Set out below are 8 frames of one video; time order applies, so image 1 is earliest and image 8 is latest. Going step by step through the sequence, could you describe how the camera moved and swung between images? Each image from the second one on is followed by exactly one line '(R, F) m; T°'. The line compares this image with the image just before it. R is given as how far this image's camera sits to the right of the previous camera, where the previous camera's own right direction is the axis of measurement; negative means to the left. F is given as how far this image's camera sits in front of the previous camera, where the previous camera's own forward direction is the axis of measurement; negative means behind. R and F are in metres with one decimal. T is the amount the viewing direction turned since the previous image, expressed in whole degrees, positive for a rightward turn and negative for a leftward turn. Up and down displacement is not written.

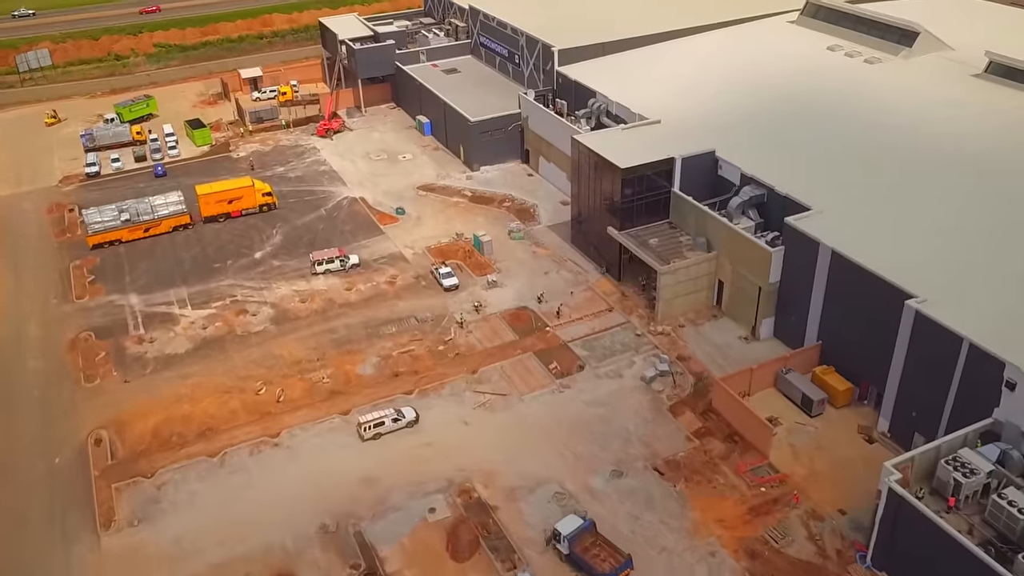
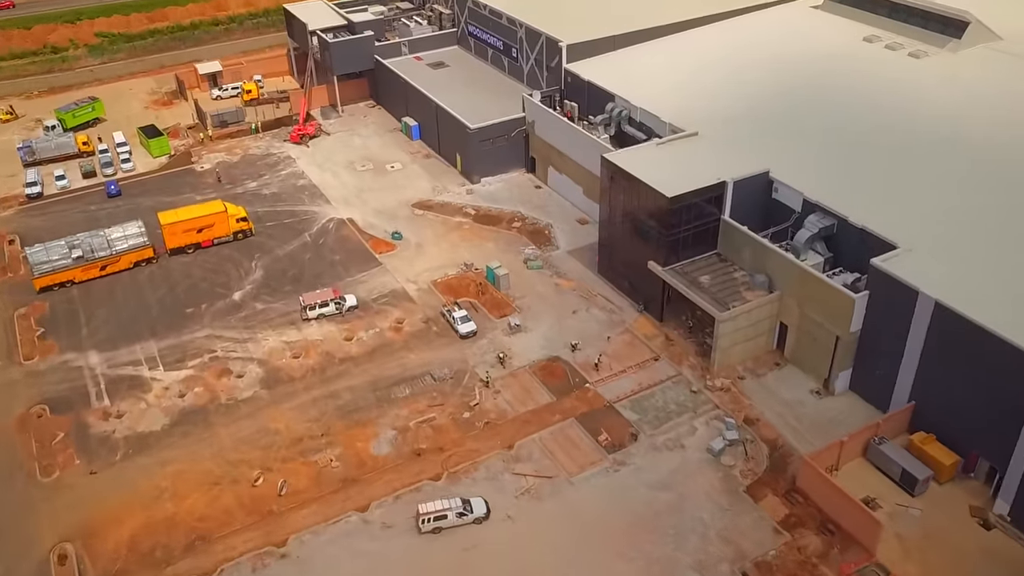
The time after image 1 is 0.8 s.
(-3.5, +6.7) m; +3°
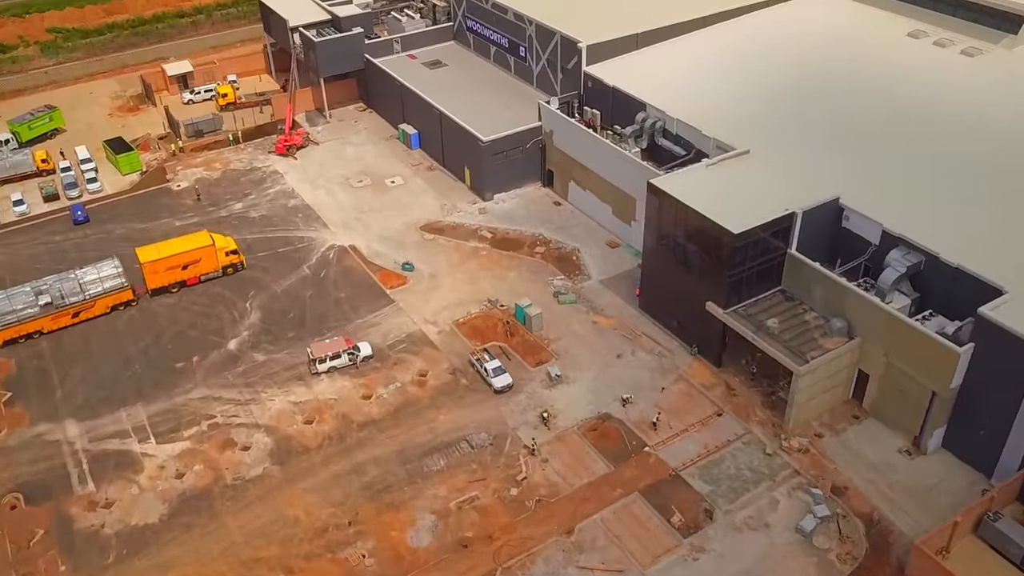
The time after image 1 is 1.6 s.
(-3.3, +5.2) m; +2°
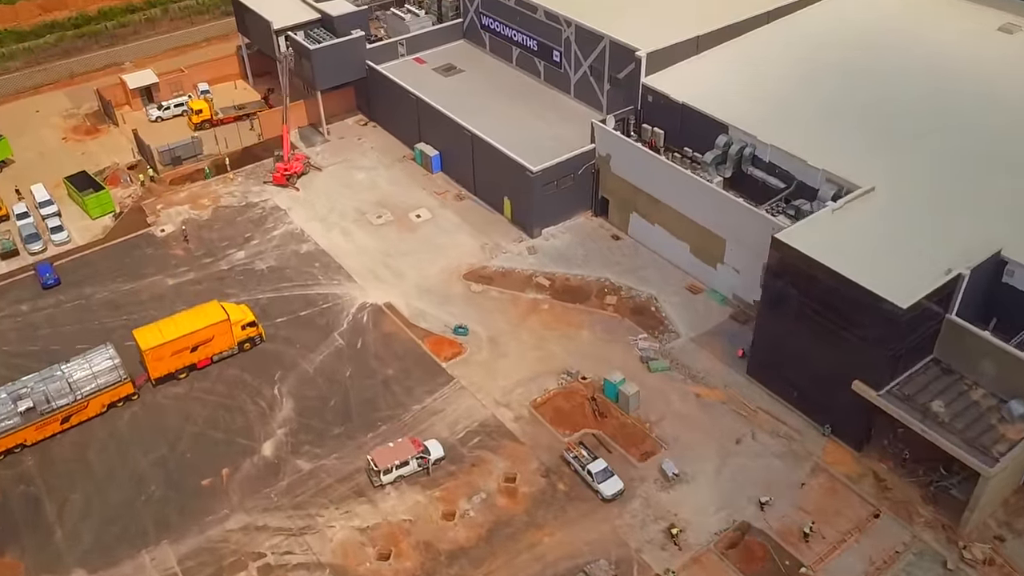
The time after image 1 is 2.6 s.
(-5.8, +7.1) m; +4°
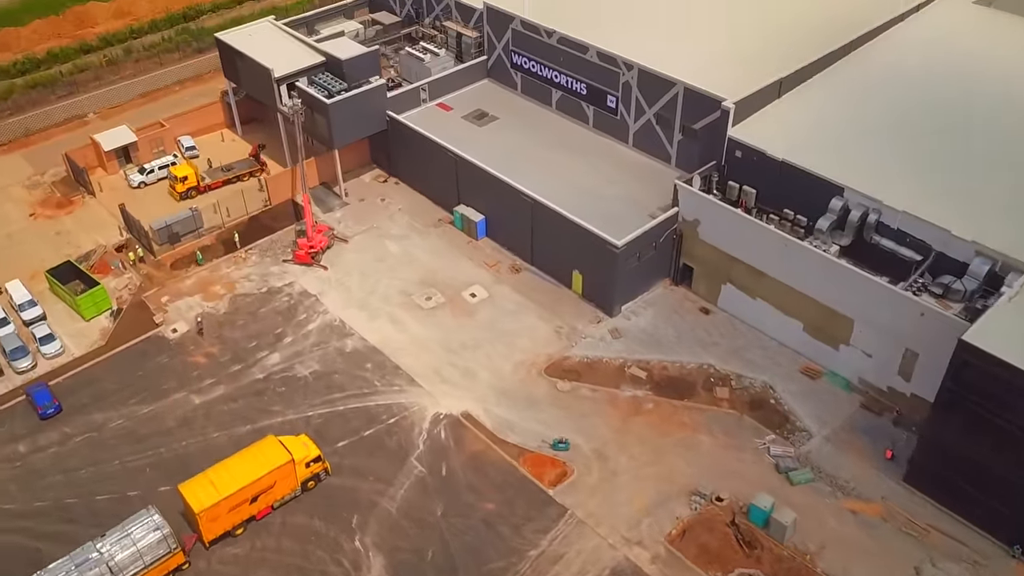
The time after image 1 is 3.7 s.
(-6.4, +5.9) m; +5°
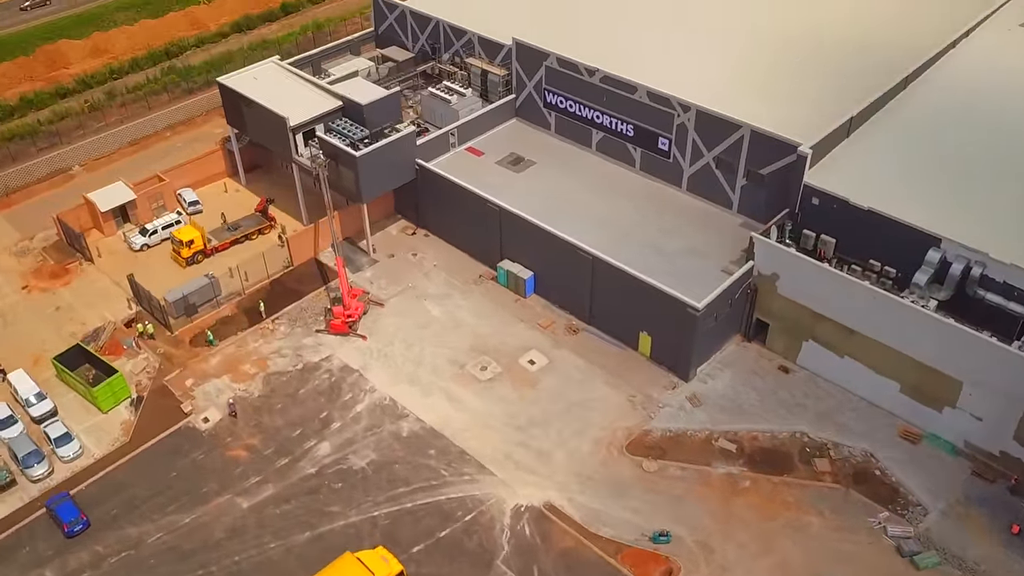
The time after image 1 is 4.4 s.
(-4.6, +3.3) m; +3°
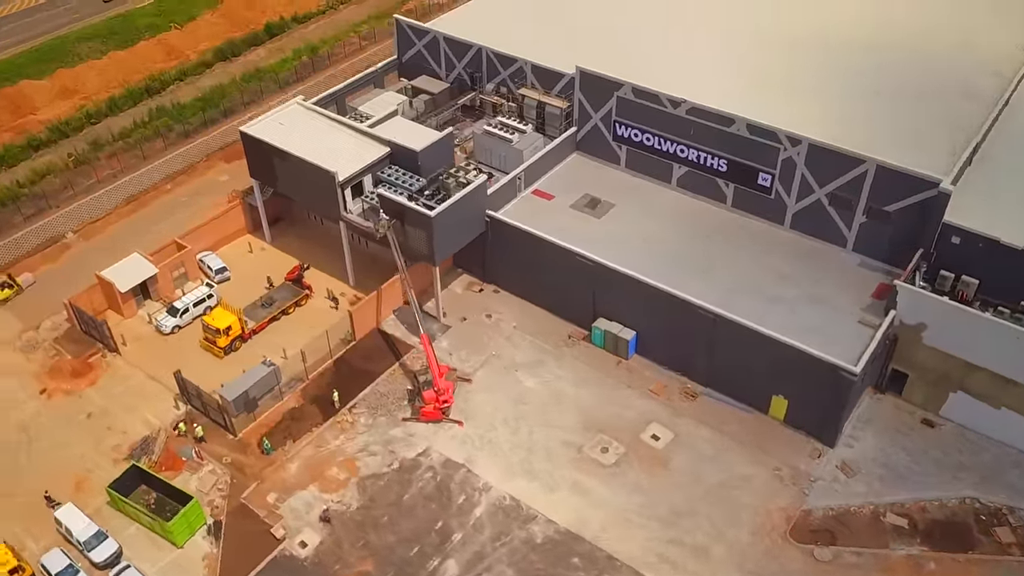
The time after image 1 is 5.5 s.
(-7.2, +4.6) m; +5°
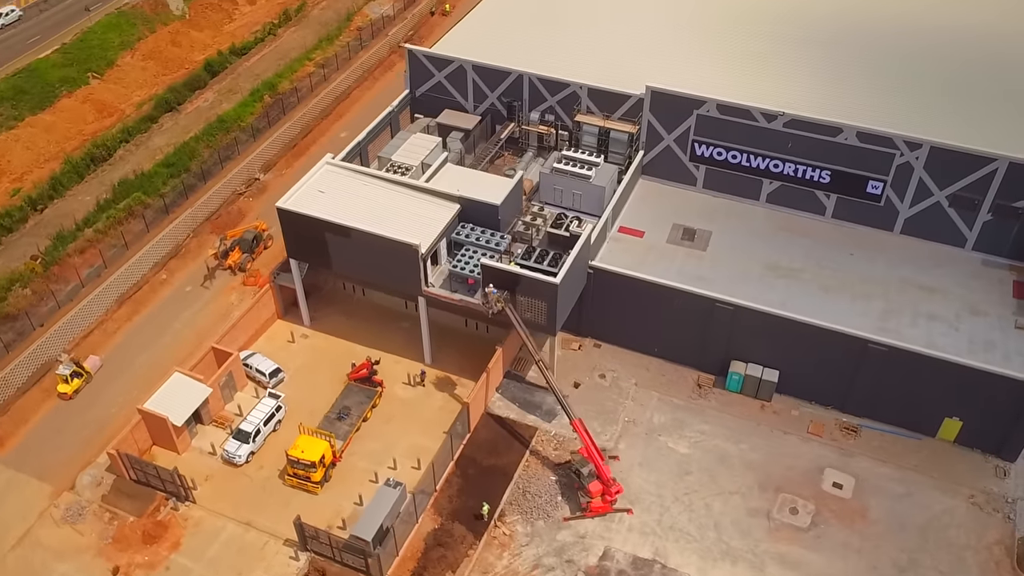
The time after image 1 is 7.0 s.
(-10.1, +5.2) m; +10°
